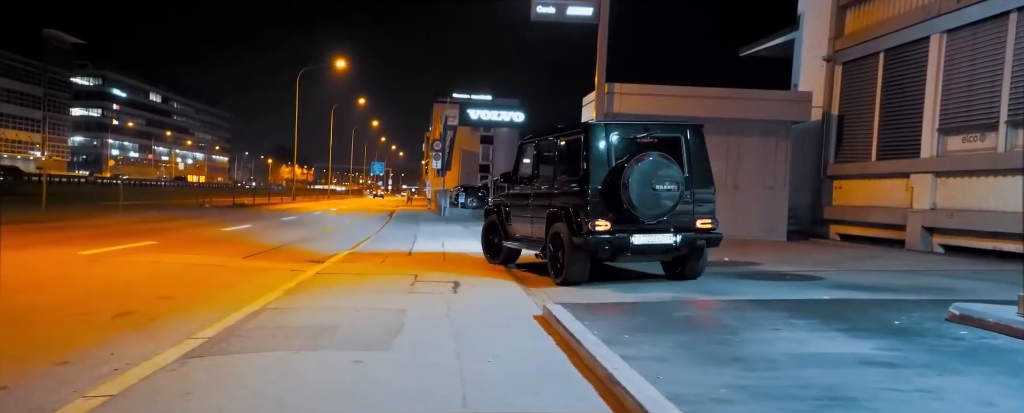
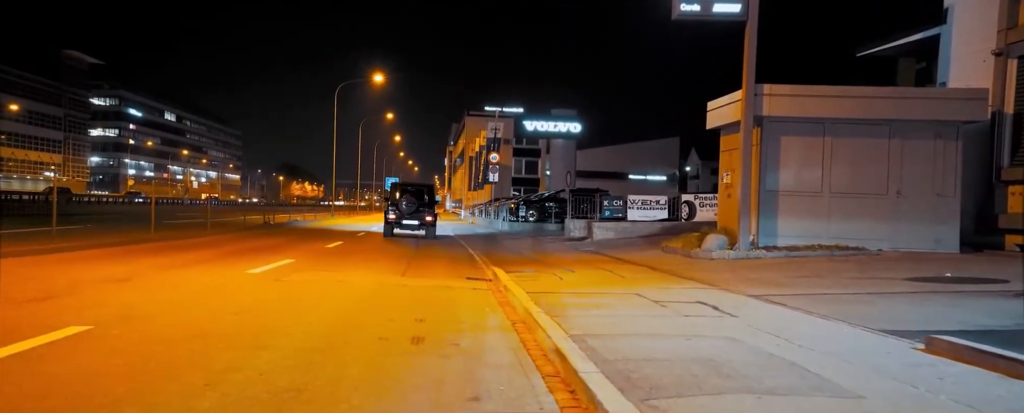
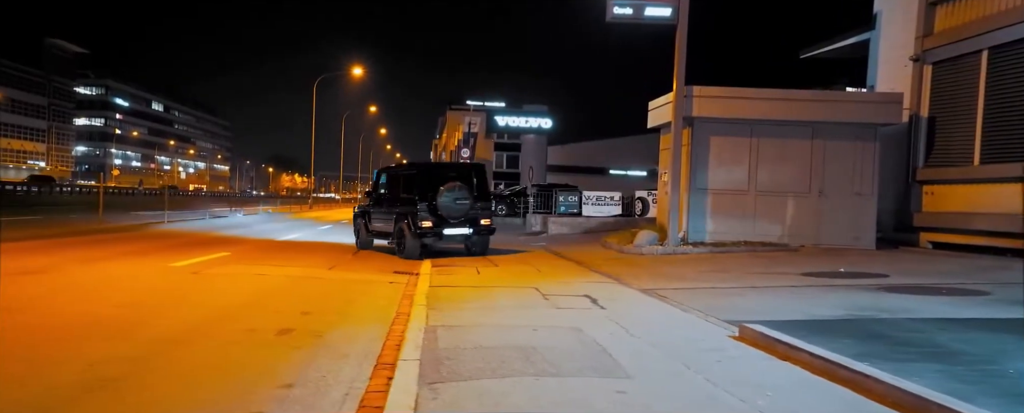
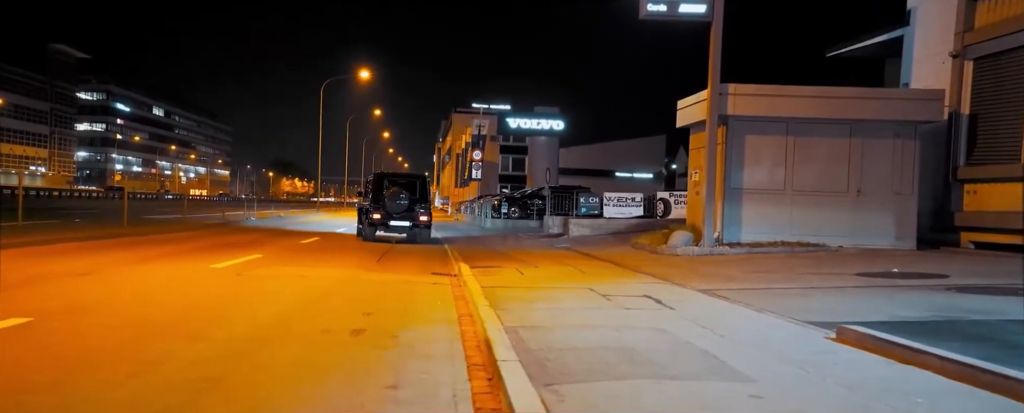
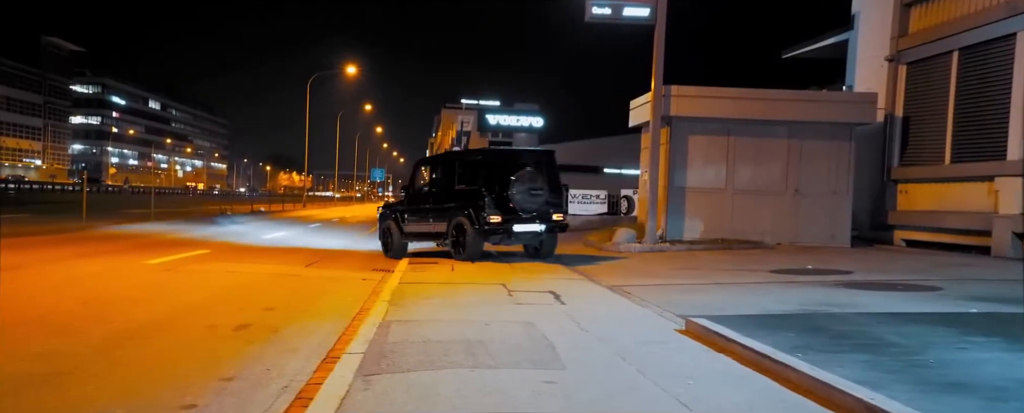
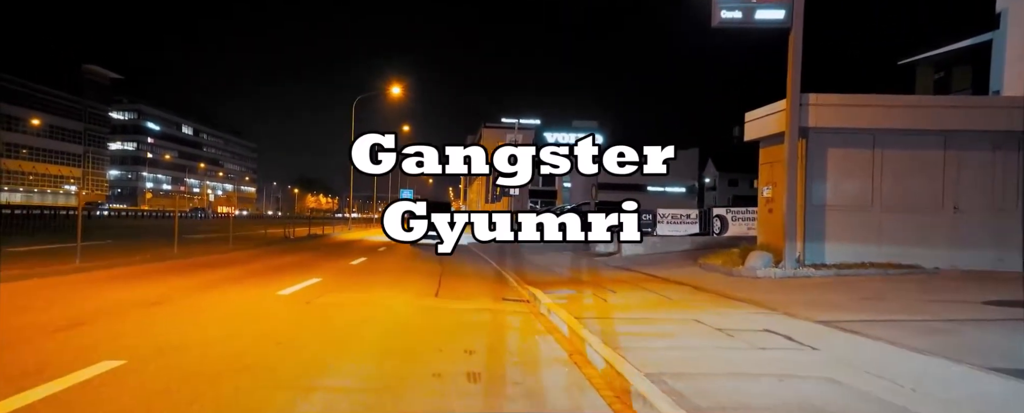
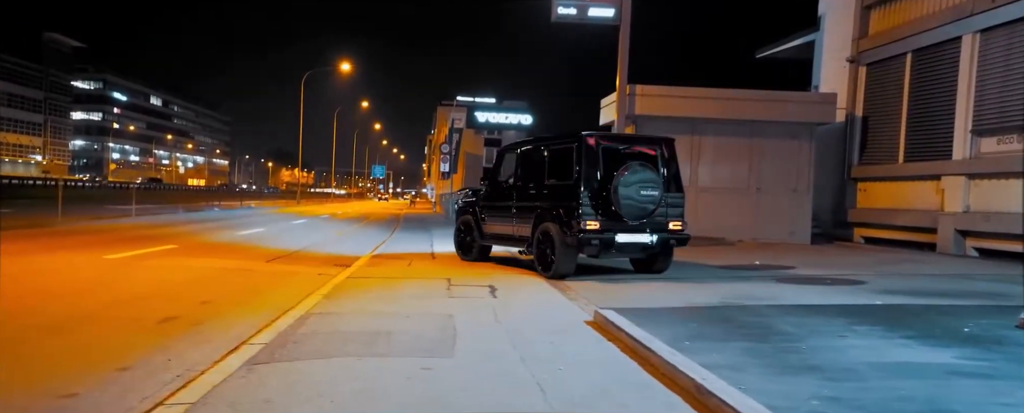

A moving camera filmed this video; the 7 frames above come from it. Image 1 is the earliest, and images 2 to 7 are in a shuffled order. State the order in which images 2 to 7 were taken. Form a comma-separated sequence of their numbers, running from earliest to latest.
7, 5, 3, 4, 2, 6
